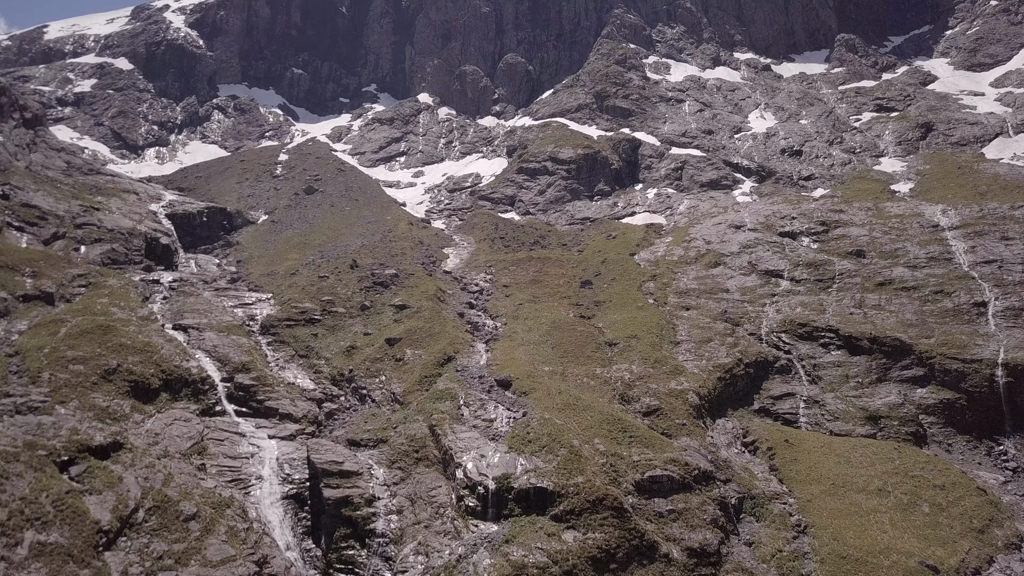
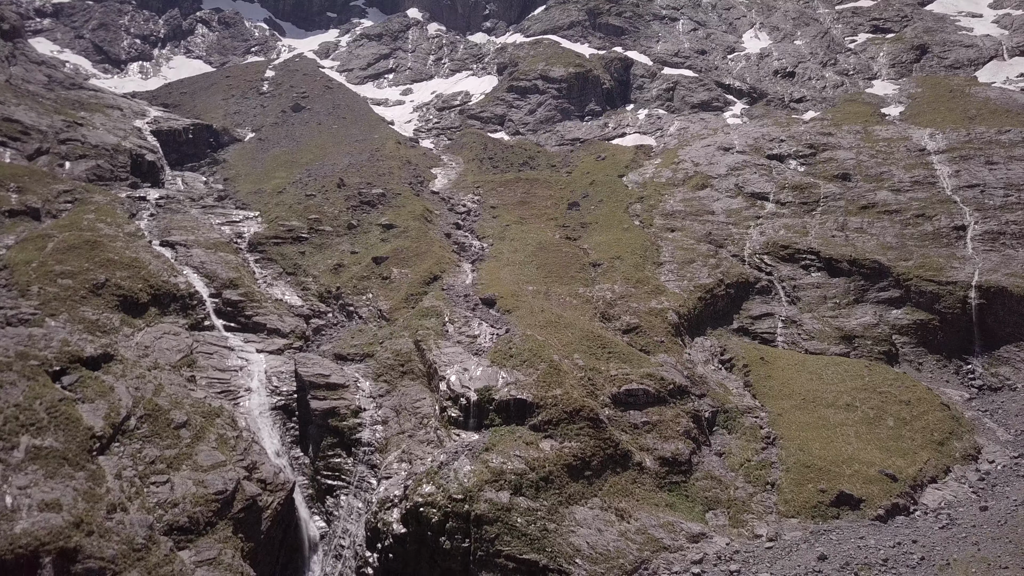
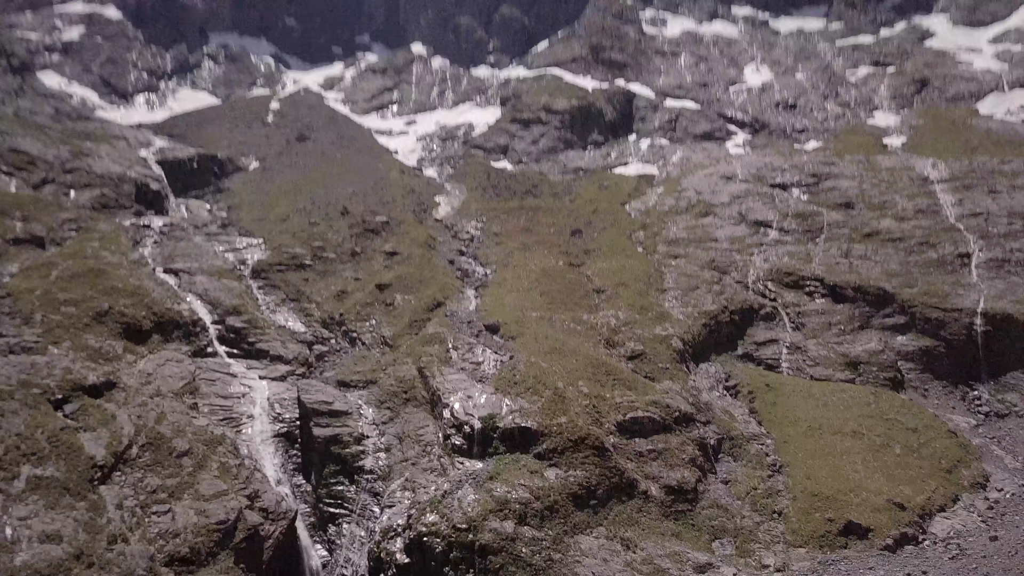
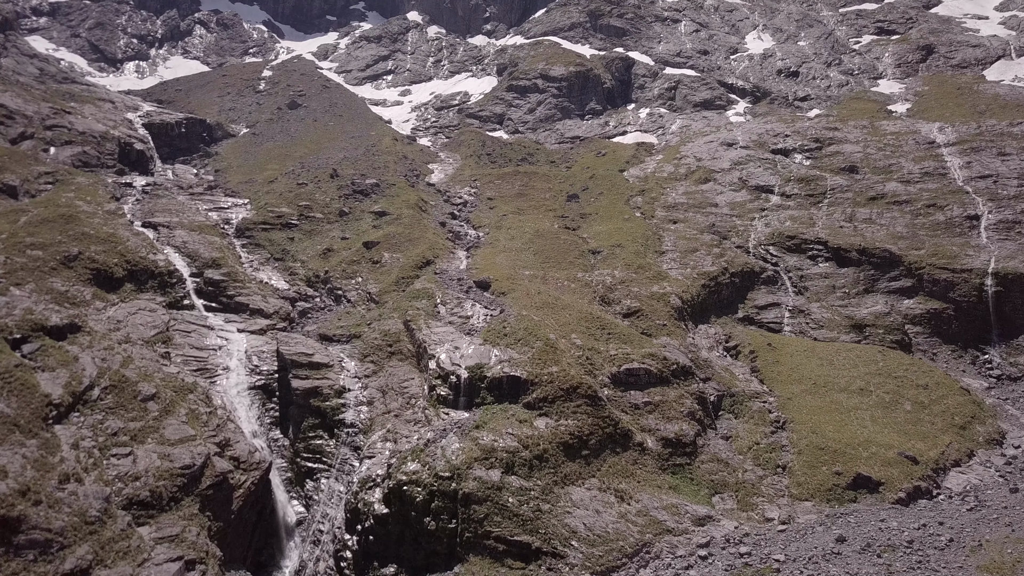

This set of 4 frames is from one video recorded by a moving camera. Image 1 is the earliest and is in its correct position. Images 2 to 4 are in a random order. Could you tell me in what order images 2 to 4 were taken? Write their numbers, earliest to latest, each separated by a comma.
3, 2, 4
